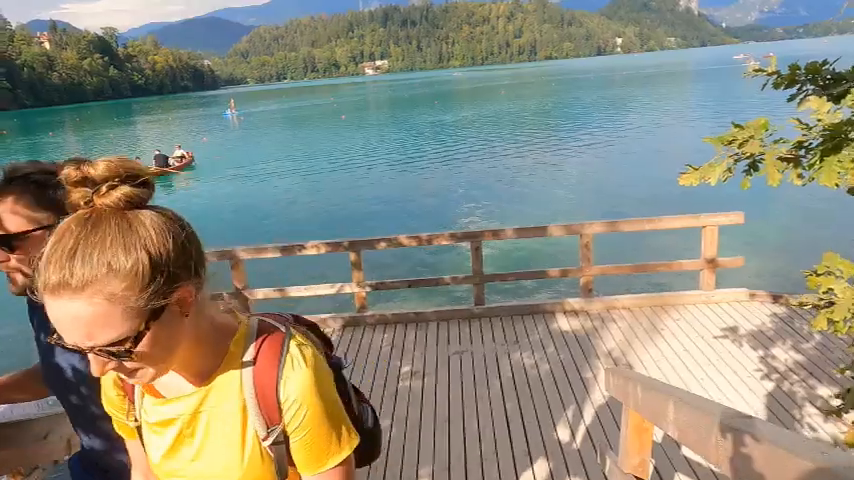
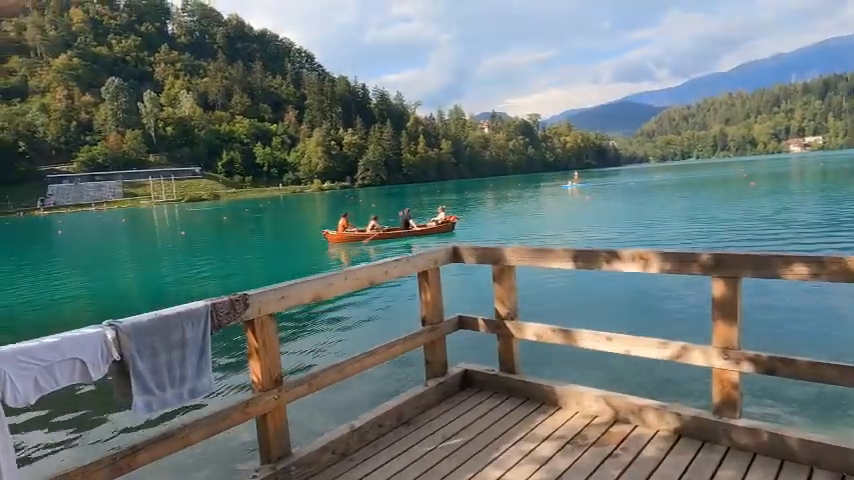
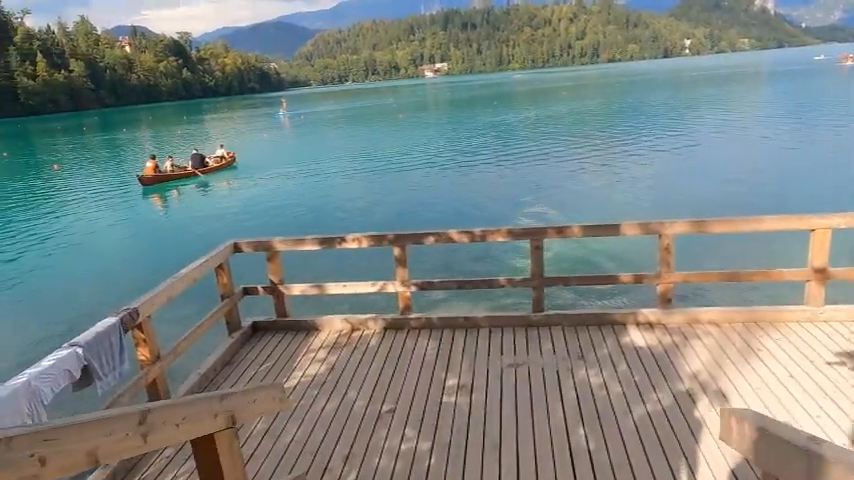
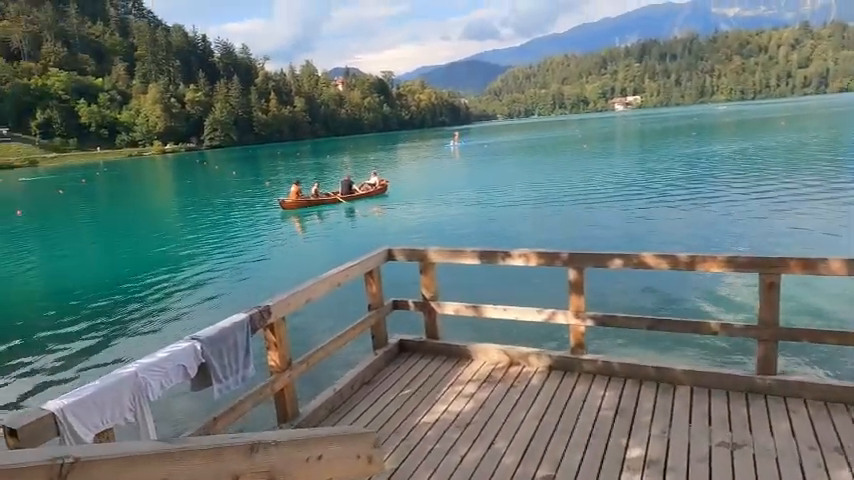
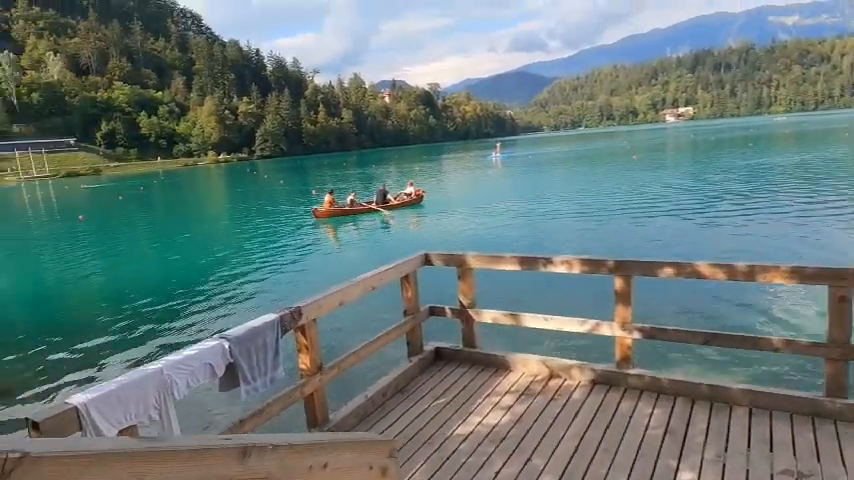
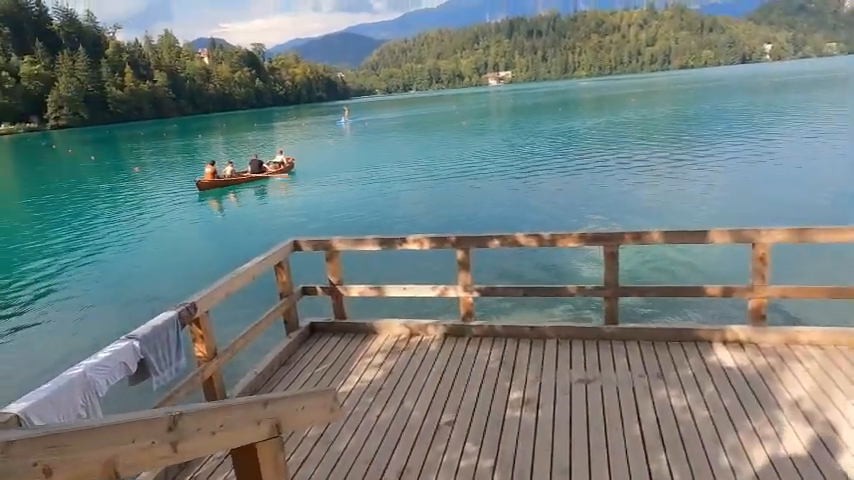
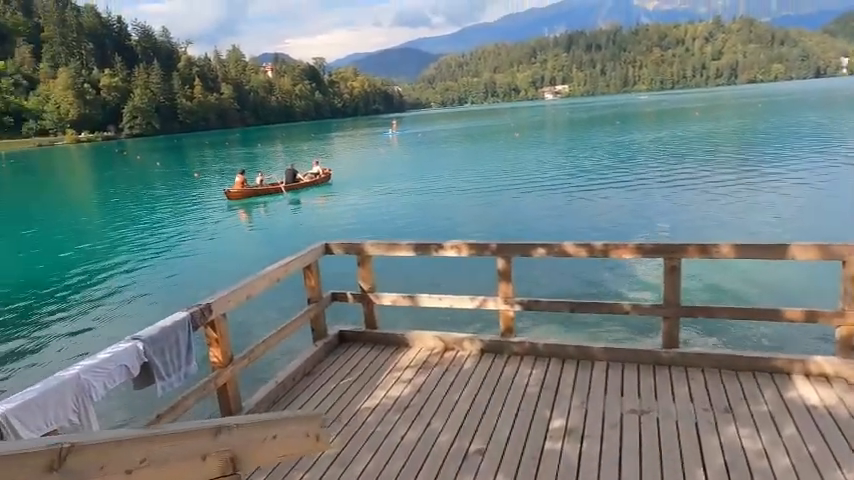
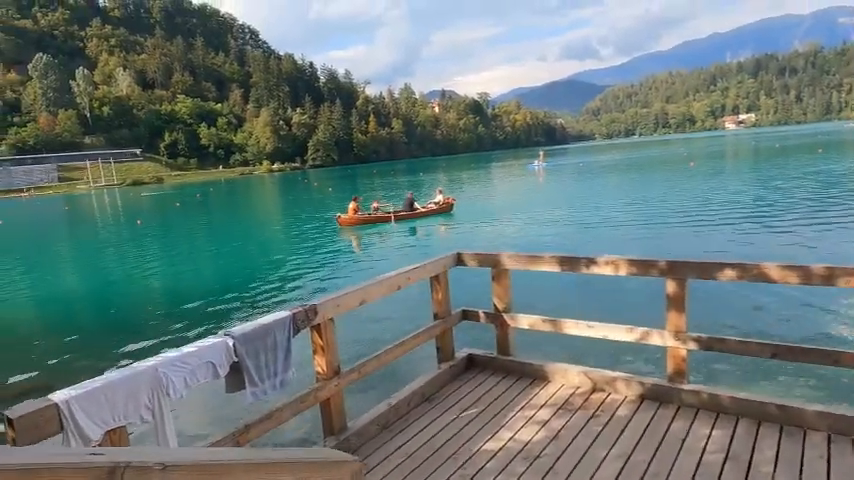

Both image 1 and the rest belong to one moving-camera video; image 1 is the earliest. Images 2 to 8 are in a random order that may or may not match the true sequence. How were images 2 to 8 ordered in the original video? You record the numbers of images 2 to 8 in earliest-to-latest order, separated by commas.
3, 6, 7, 4, 5, 8, 2
